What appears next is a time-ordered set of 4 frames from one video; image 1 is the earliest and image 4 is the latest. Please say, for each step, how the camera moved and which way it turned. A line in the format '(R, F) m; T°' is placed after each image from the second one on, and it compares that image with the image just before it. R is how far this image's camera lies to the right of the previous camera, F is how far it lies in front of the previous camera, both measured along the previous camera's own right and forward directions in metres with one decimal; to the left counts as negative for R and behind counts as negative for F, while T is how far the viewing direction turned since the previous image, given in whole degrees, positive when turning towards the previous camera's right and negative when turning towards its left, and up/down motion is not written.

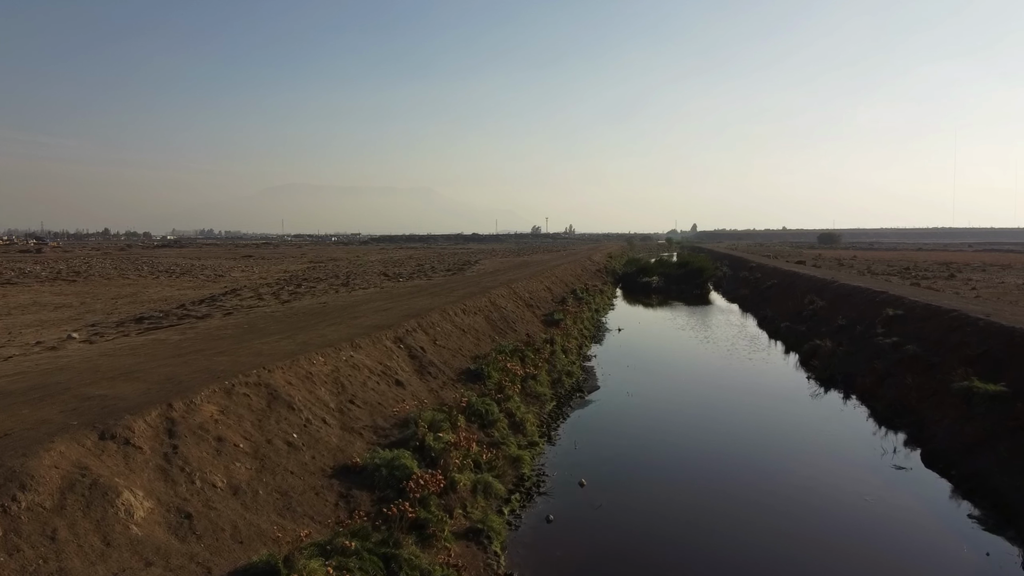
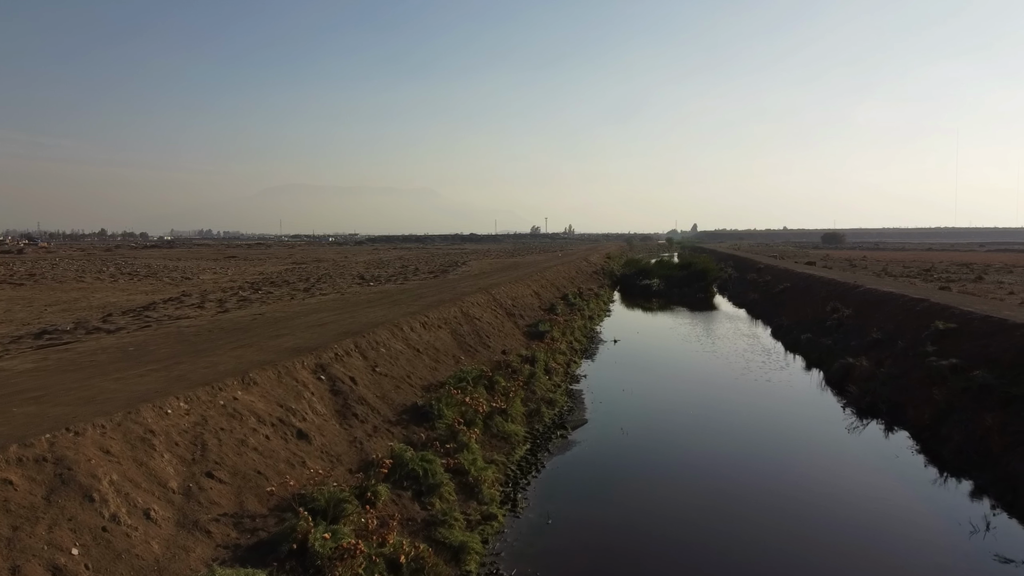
(+0.5, +3.5) m; 0°
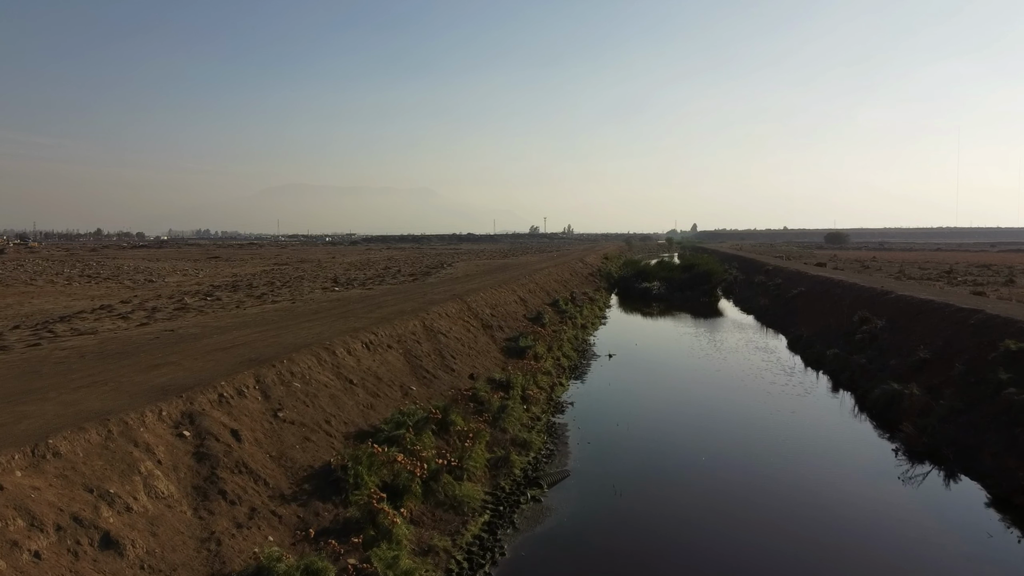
(+0.5, +3.2) m; 0°
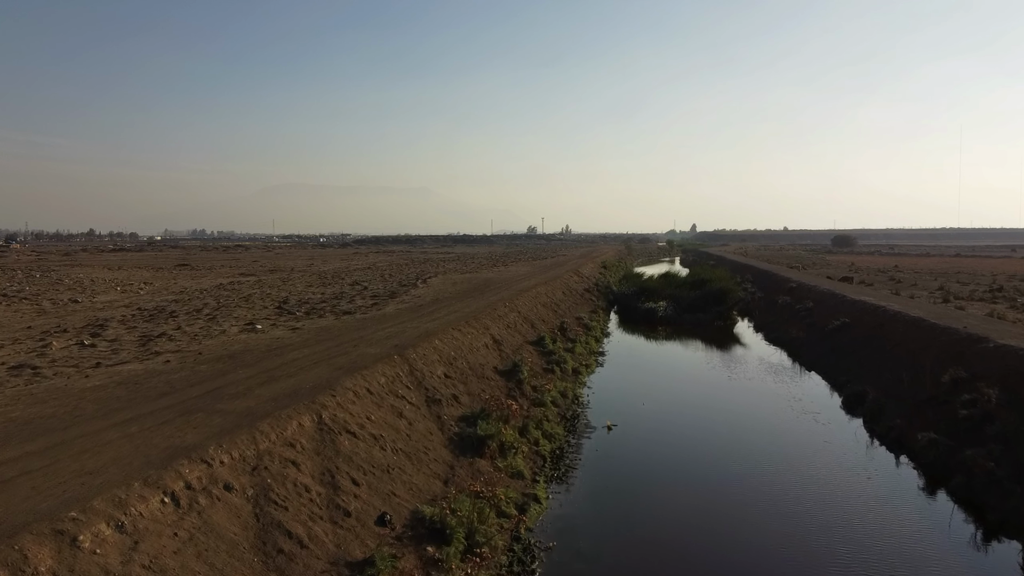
(+0.6, +5.7) m; 0°
